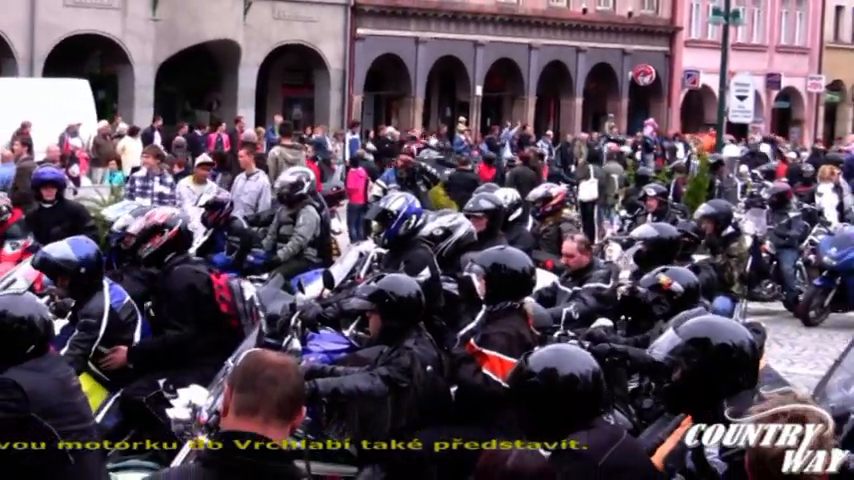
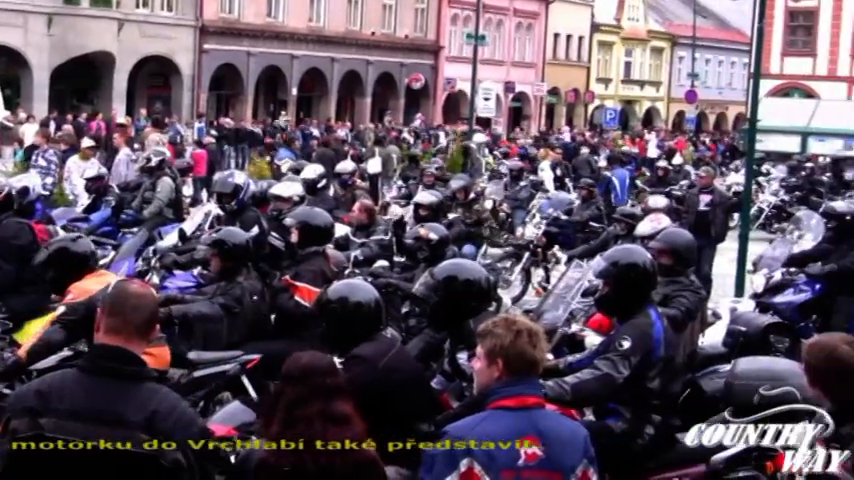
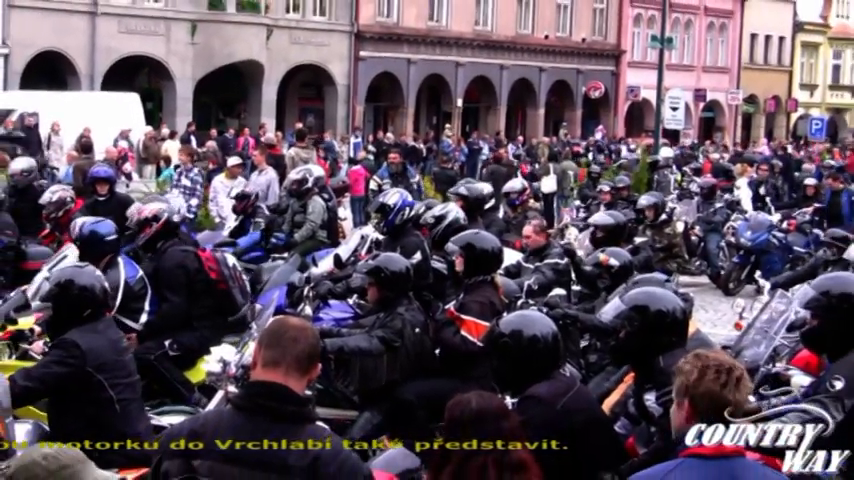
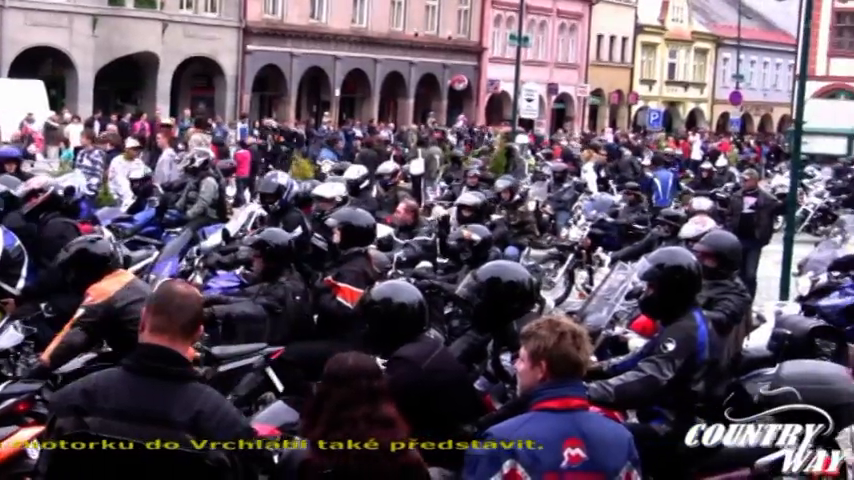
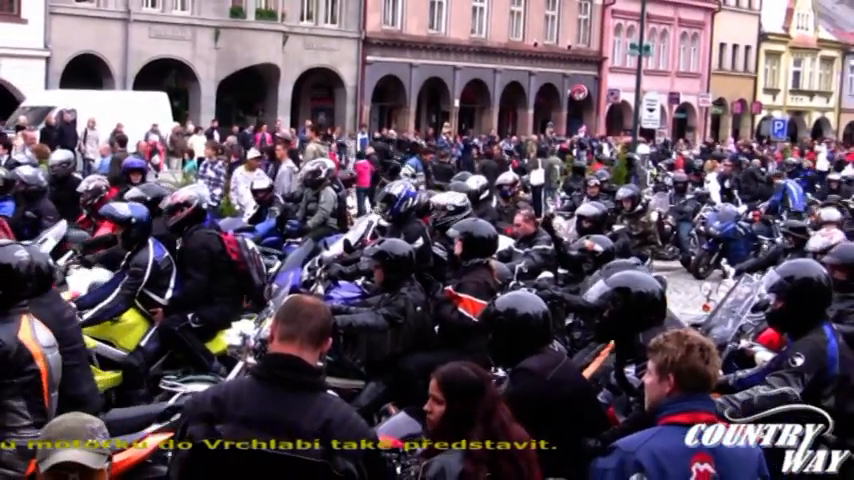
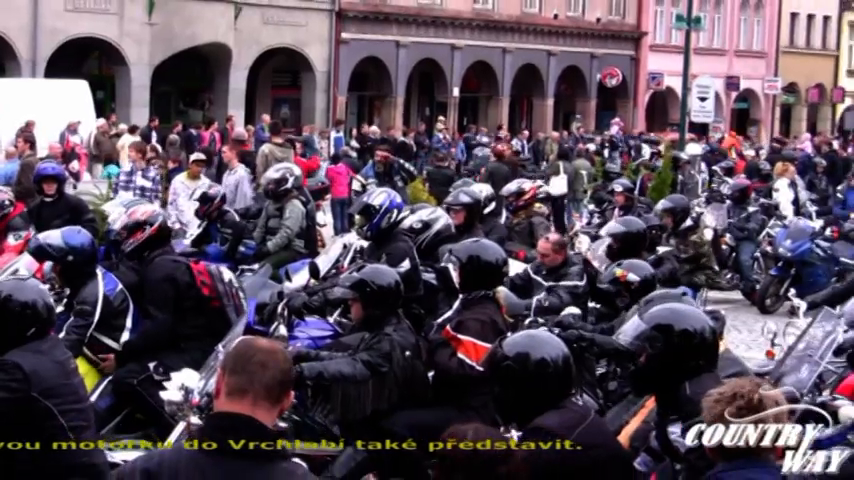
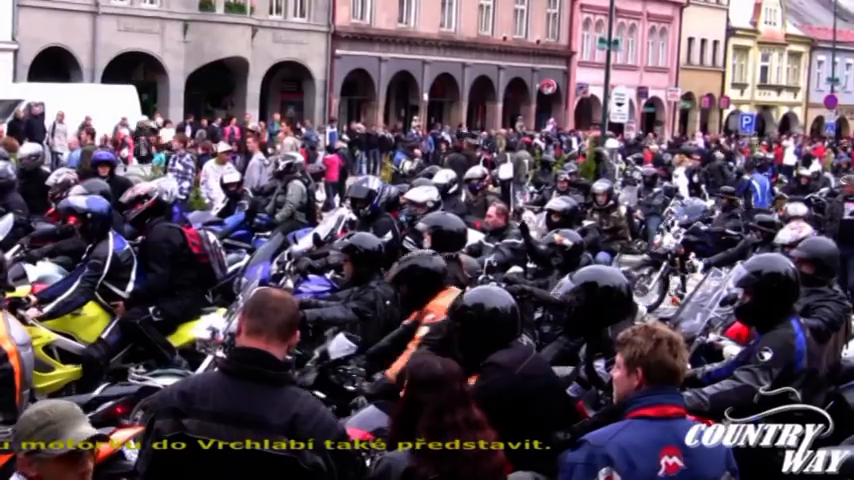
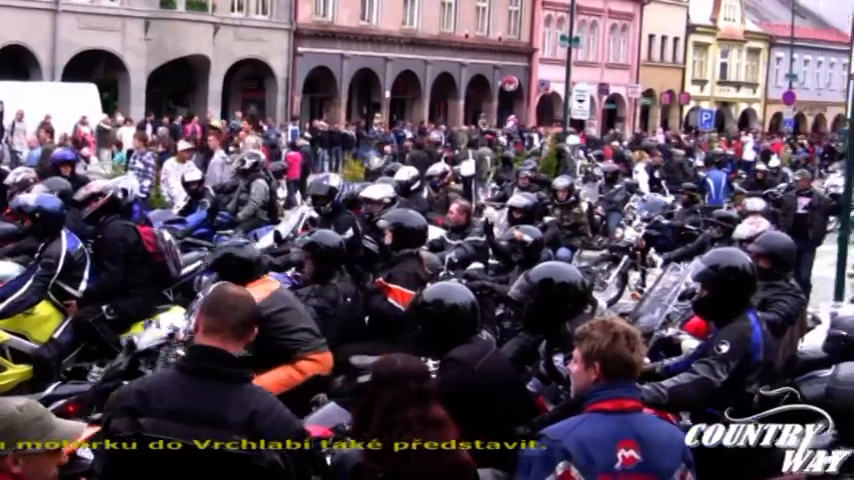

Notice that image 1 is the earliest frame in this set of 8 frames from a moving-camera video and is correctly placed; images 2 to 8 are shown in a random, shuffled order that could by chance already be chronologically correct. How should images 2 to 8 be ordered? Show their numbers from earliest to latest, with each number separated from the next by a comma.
6, 3, 5, 7, 8, 4, 2
